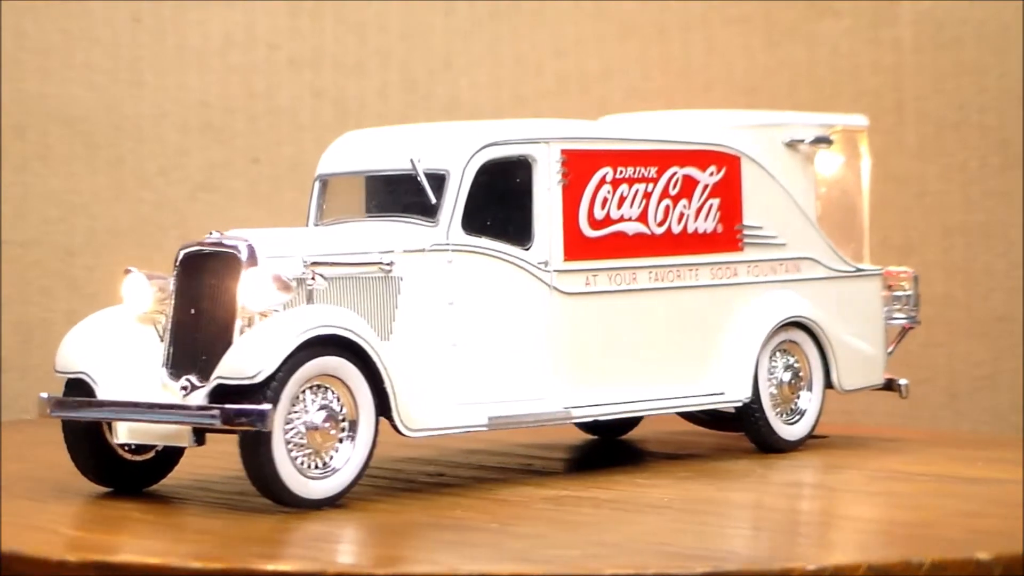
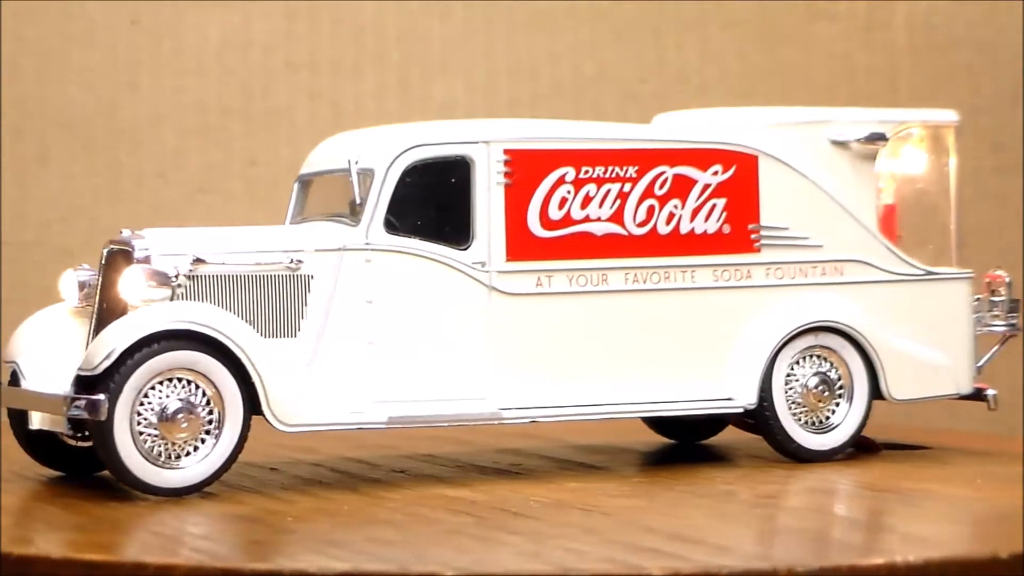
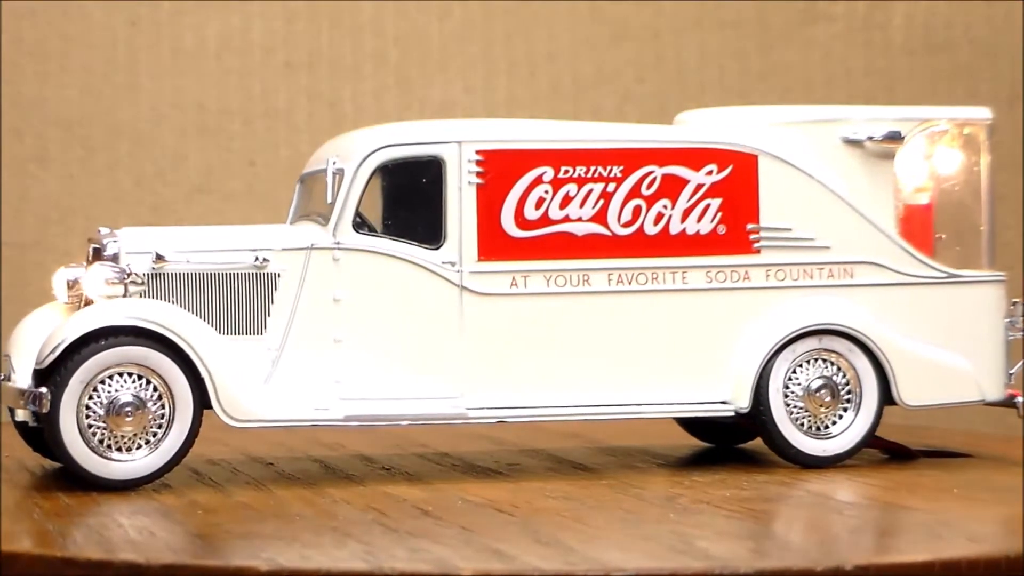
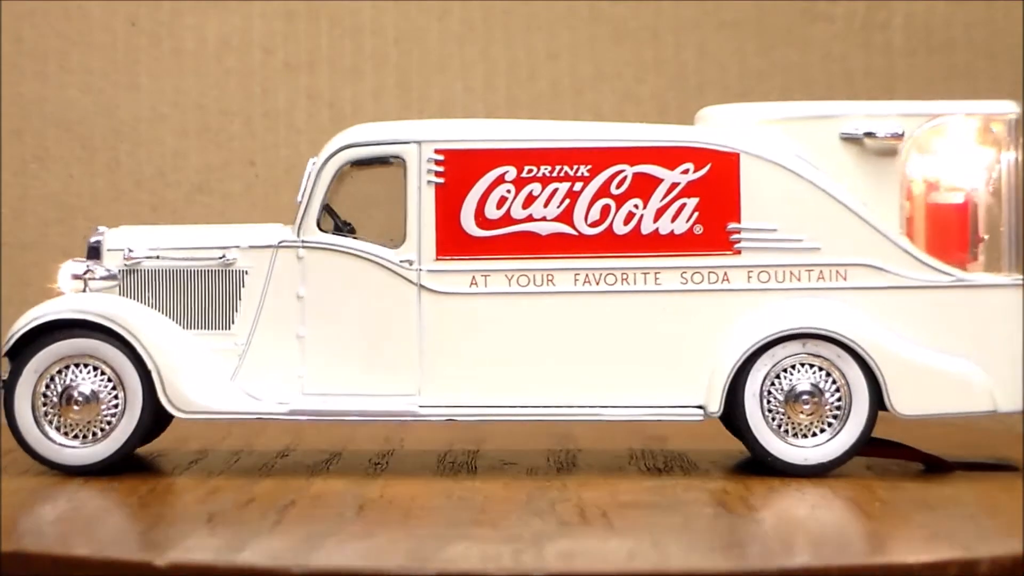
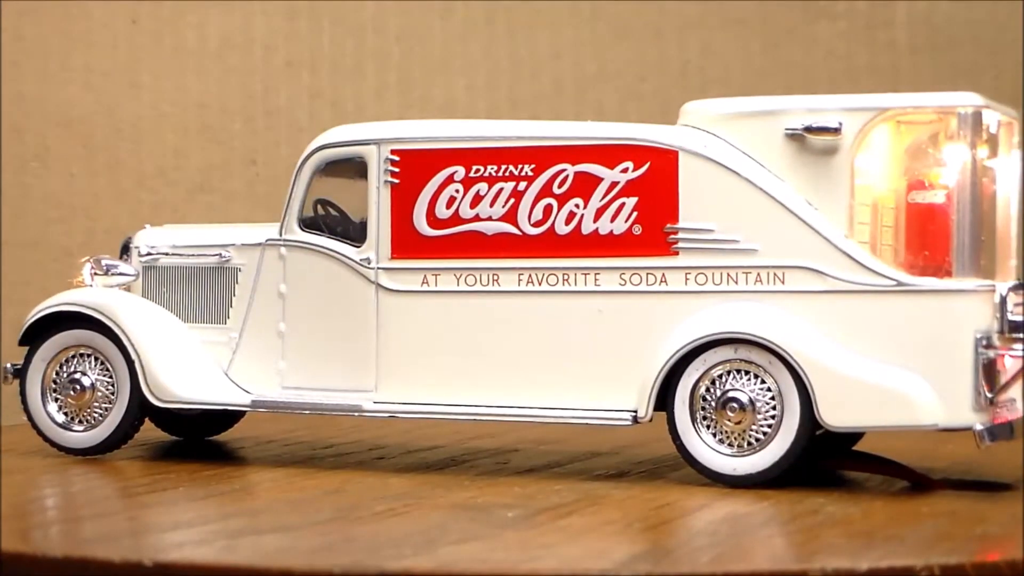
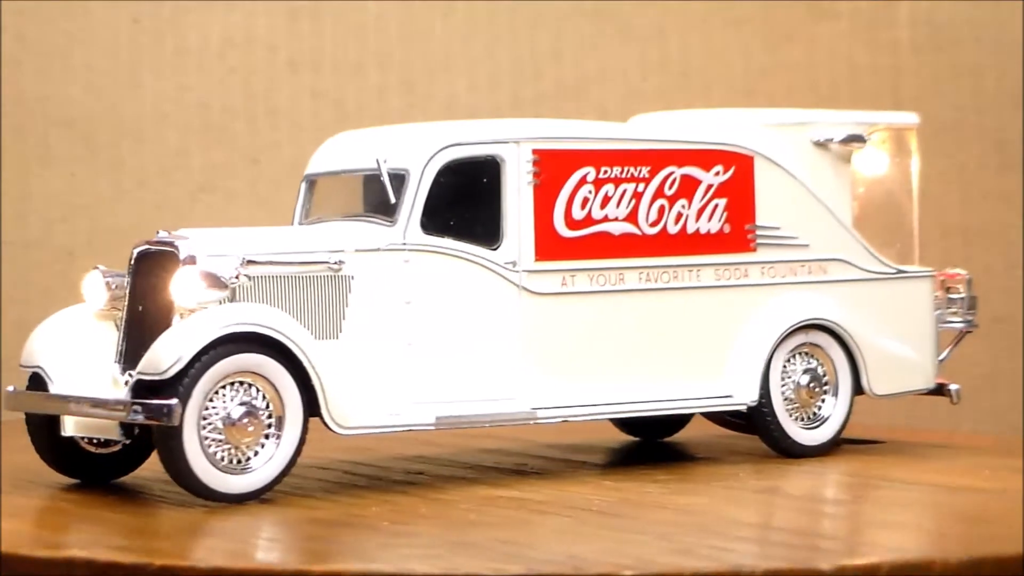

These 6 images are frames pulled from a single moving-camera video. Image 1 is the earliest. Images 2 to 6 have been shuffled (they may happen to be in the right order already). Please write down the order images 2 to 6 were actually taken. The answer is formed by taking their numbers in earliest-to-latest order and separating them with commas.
6, 2, 3, 4, 5
